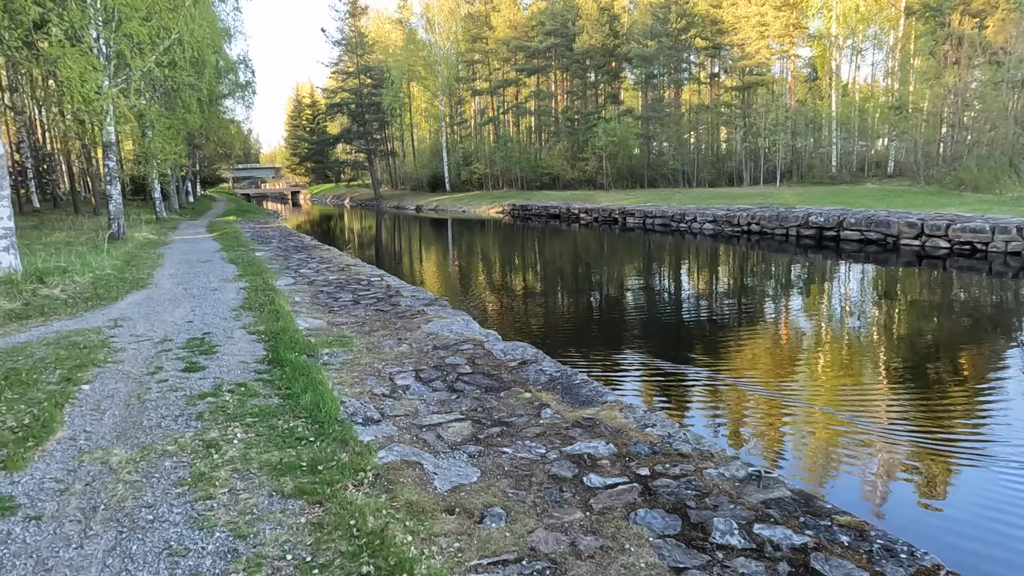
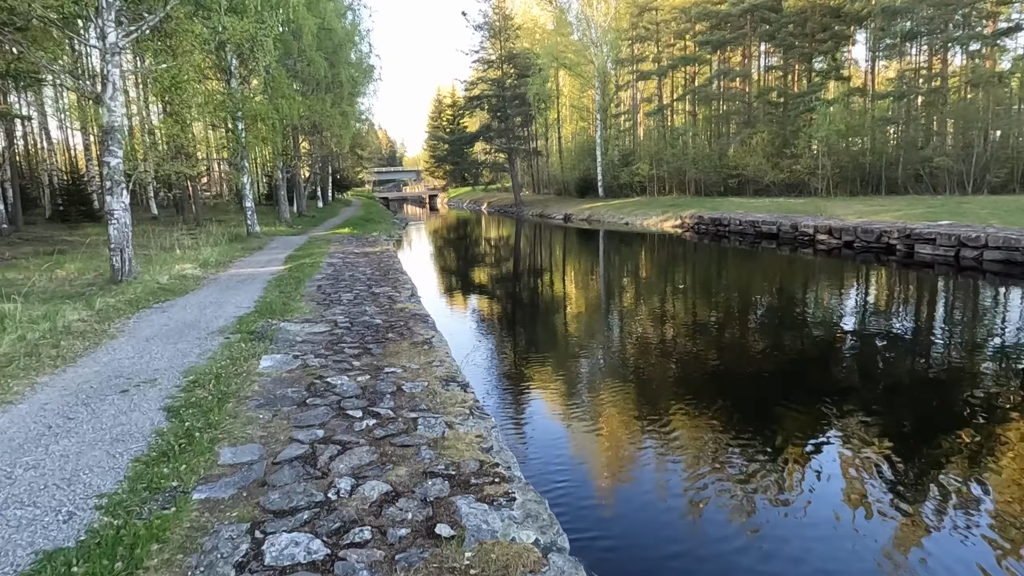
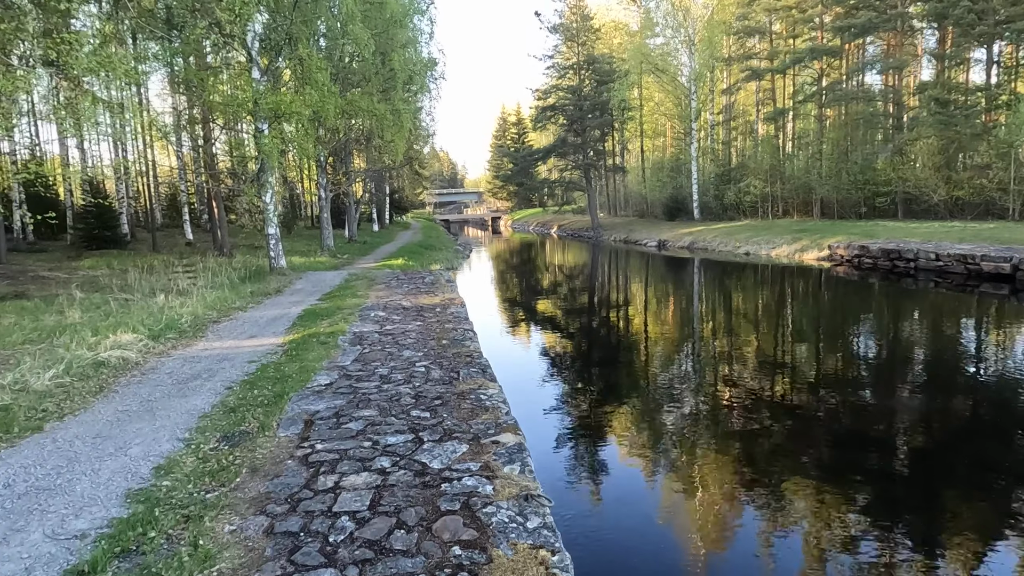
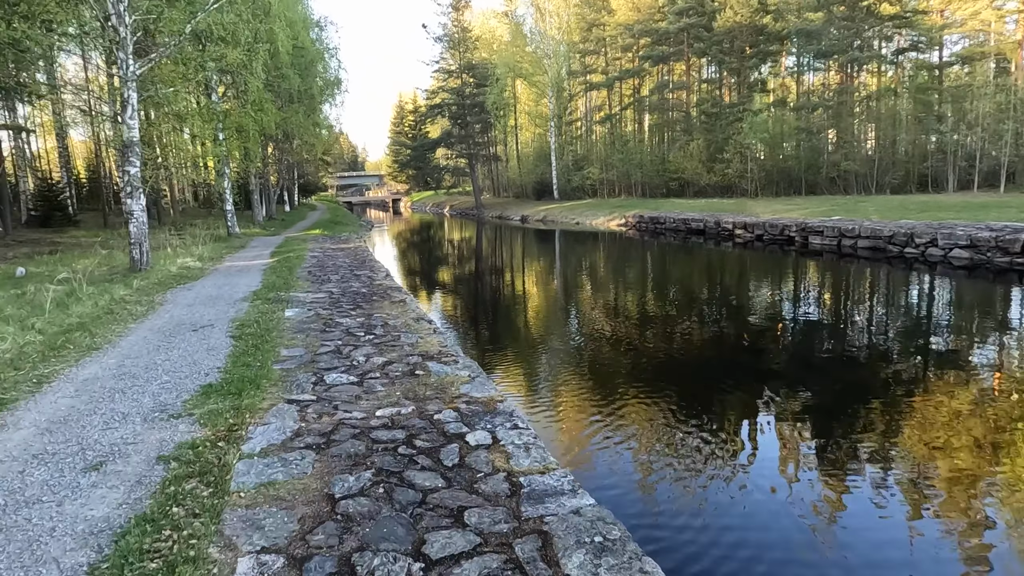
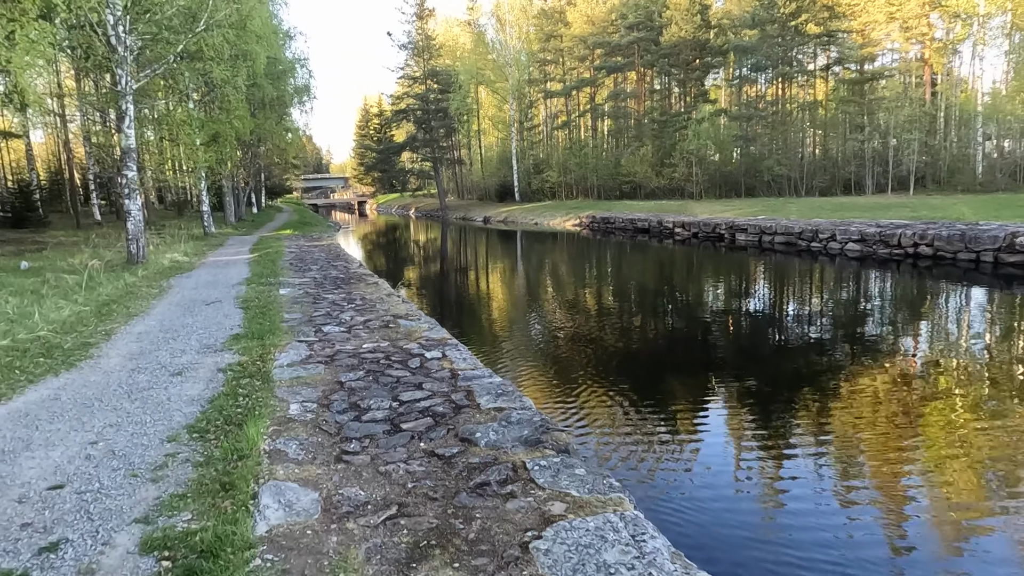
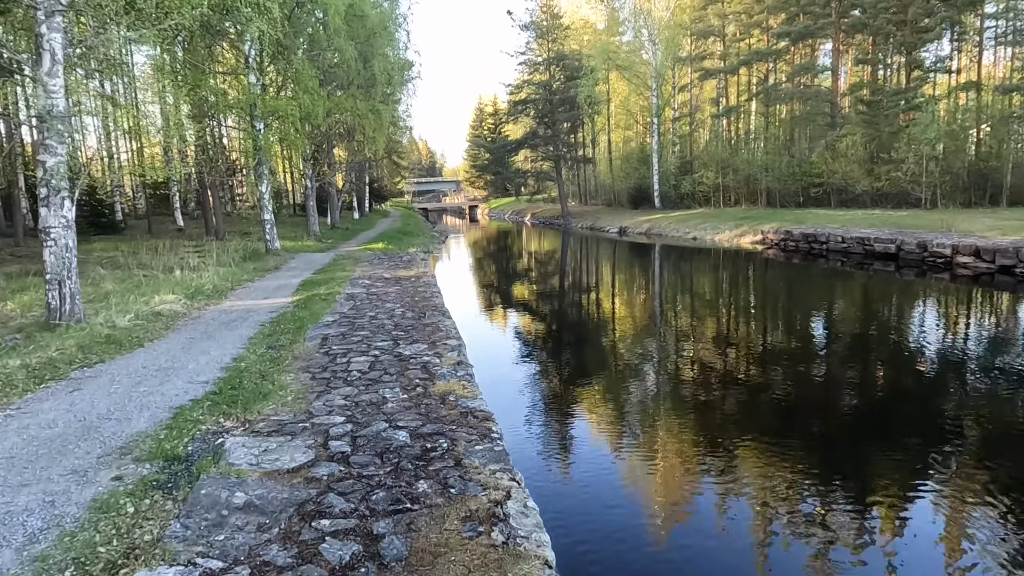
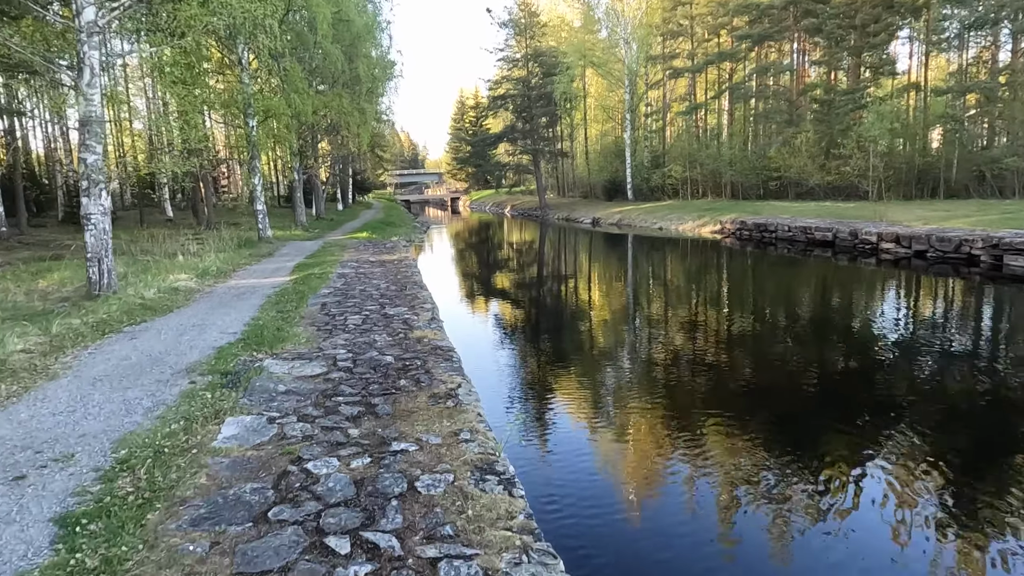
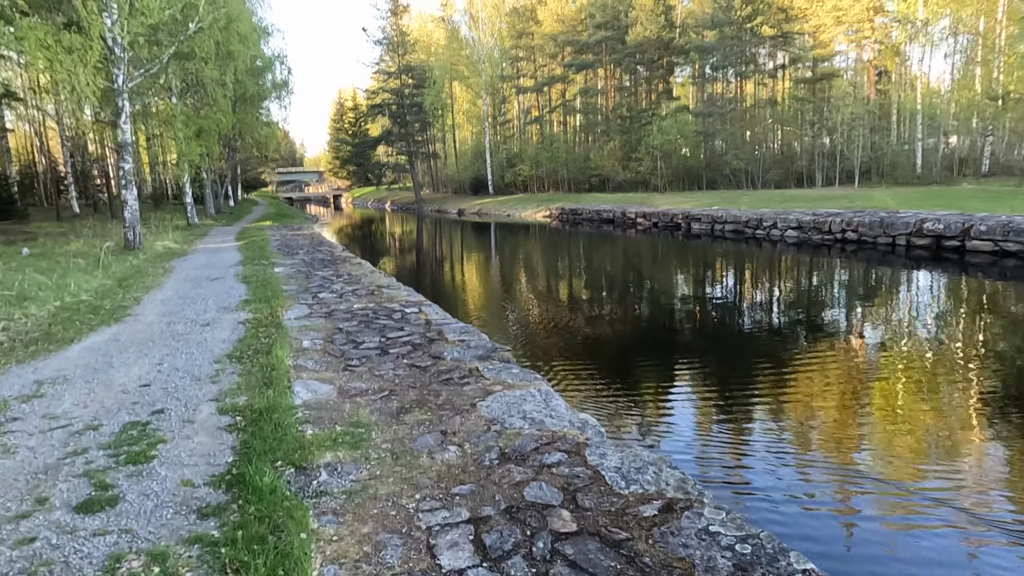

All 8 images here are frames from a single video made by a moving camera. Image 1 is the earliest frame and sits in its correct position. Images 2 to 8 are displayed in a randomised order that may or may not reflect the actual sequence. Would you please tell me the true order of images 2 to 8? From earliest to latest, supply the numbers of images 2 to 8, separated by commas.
8, 5, 4, 2, 7, 6, 3
